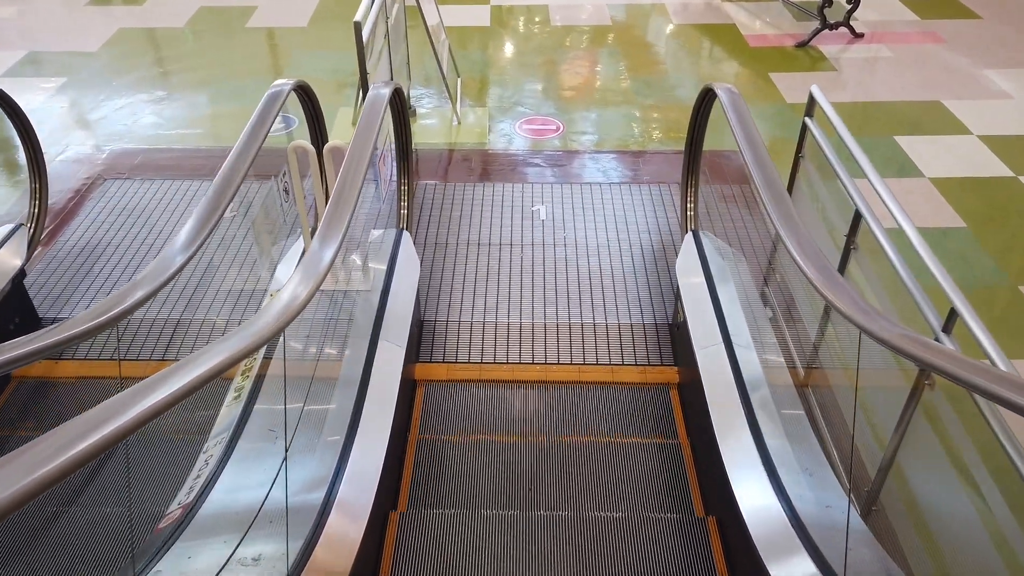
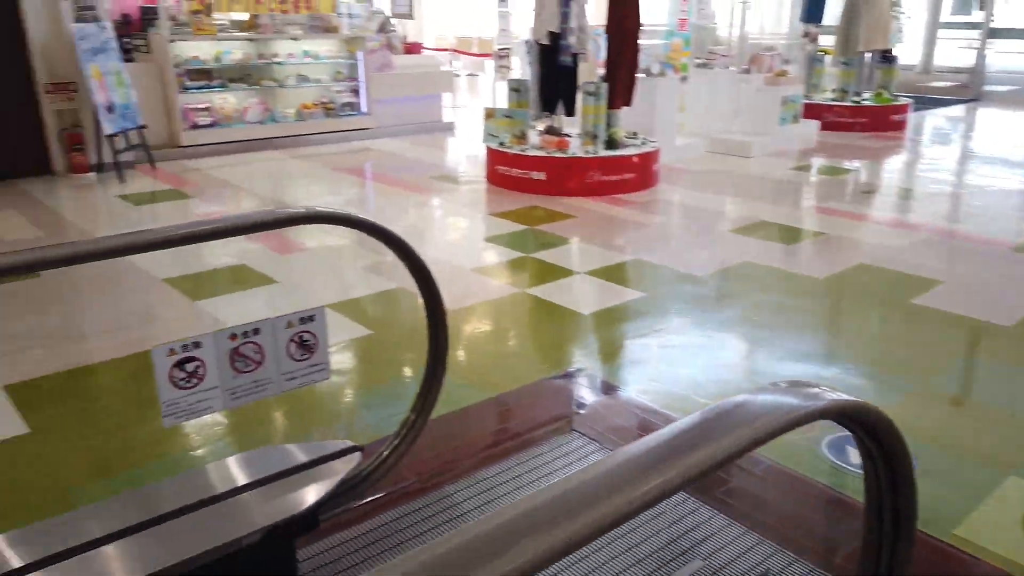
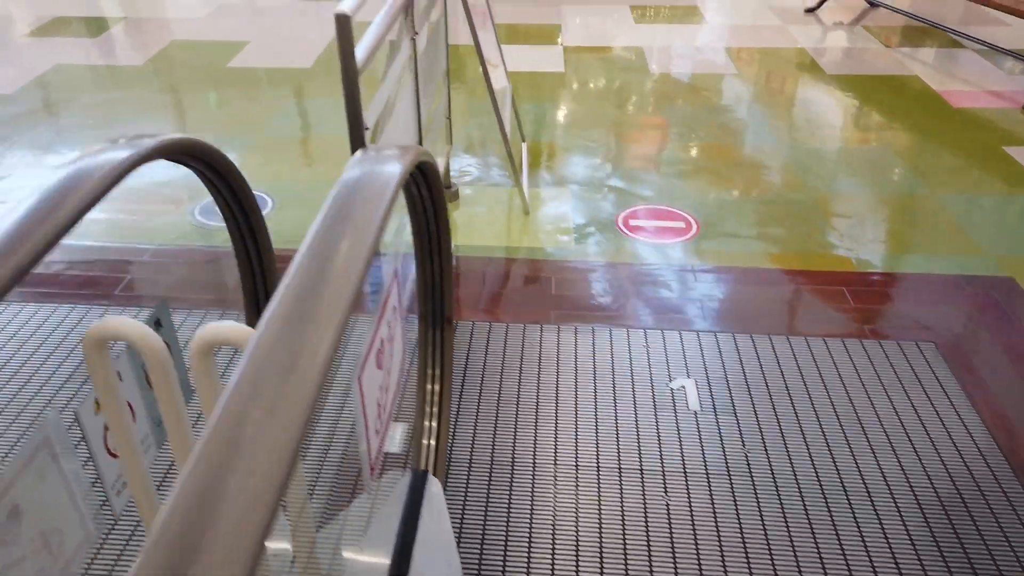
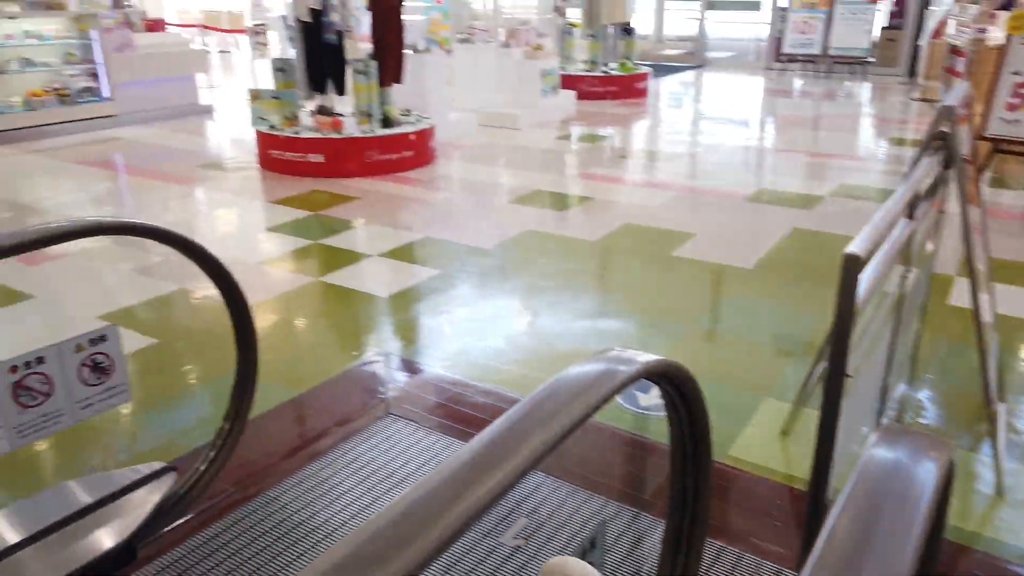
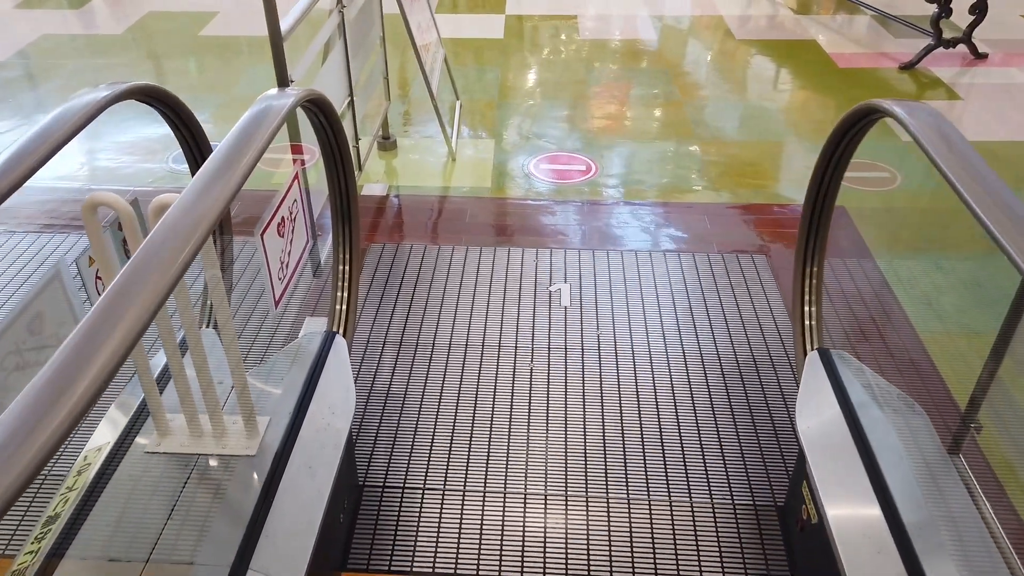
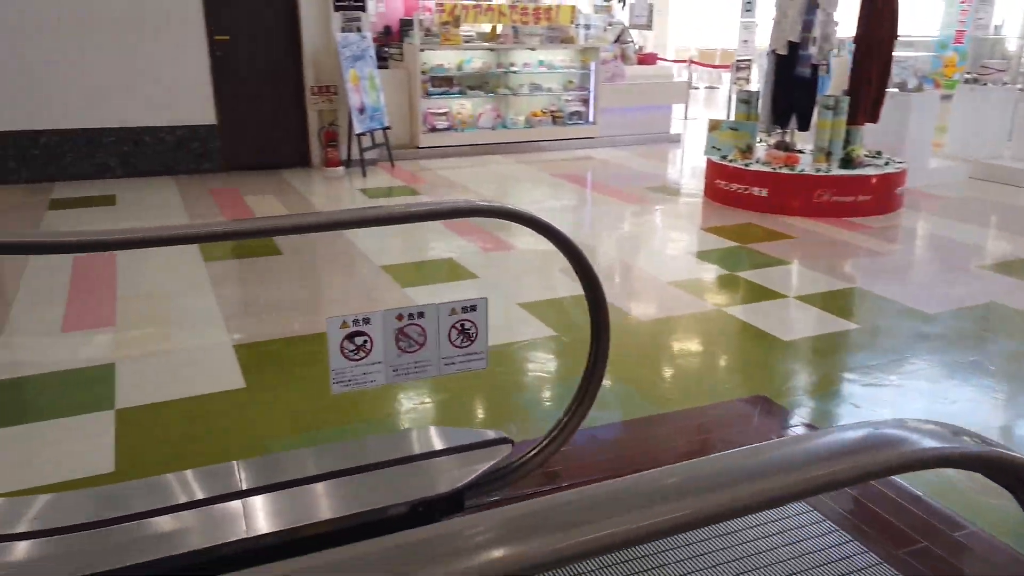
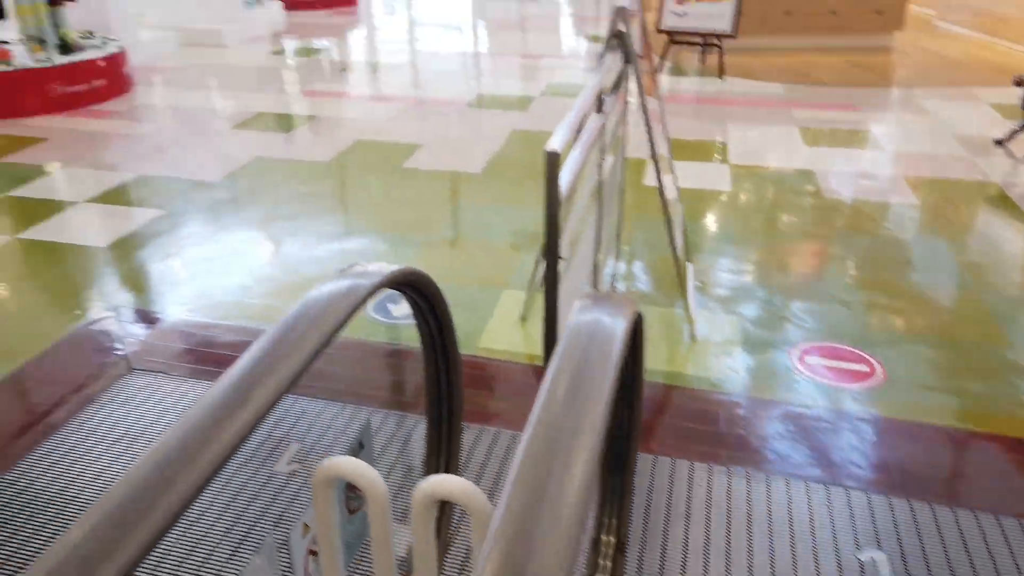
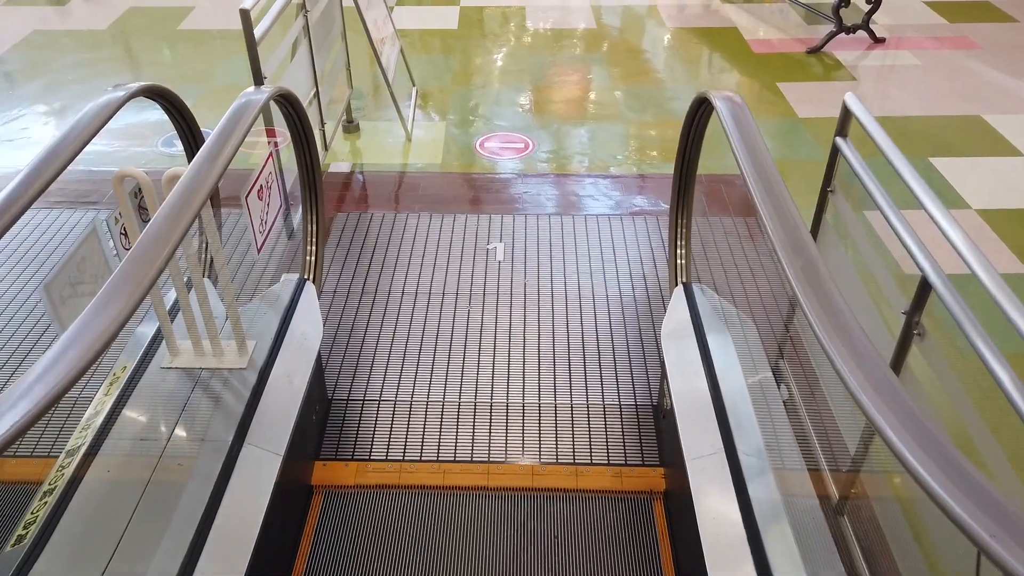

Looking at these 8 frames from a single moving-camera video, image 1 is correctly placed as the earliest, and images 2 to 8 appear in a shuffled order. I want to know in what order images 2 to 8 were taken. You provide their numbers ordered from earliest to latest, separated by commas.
8, 5, 3, 7, 4, 2, 6
